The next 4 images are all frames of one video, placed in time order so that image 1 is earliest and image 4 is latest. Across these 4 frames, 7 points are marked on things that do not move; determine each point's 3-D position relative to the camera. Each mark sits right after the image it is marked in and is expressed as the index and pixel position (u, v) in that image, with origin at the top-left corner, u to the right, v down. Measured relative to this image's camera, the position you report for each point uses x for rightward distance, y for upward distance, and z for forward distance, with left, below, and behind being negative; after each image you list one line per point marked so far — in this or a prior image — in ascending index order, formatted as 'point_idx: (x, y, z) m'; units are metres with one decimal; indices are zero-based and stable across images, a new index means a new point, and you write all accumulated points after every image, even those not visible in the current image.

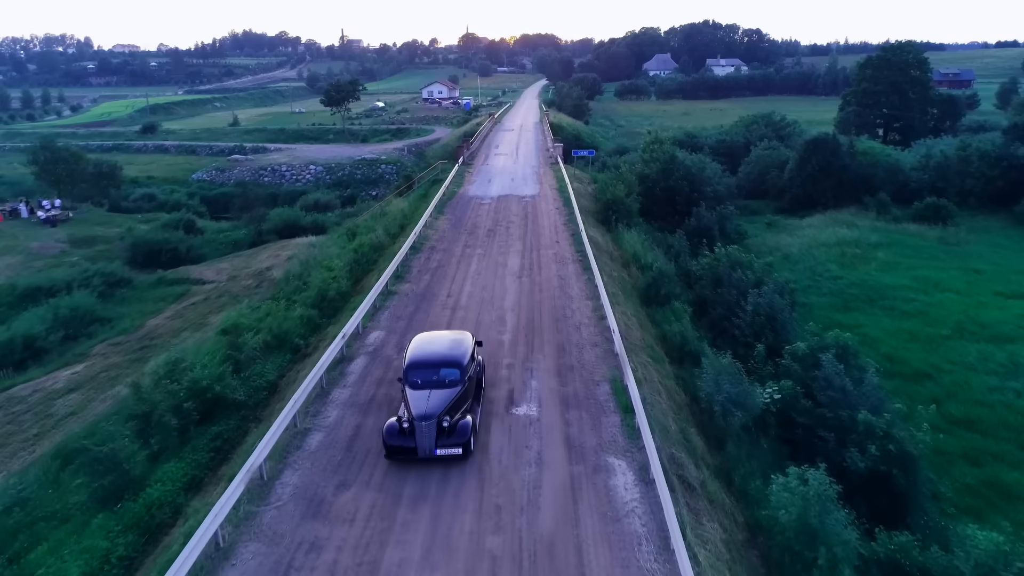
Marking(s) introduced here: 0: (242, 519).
0: (-3.6, -3.1, +10.9) m
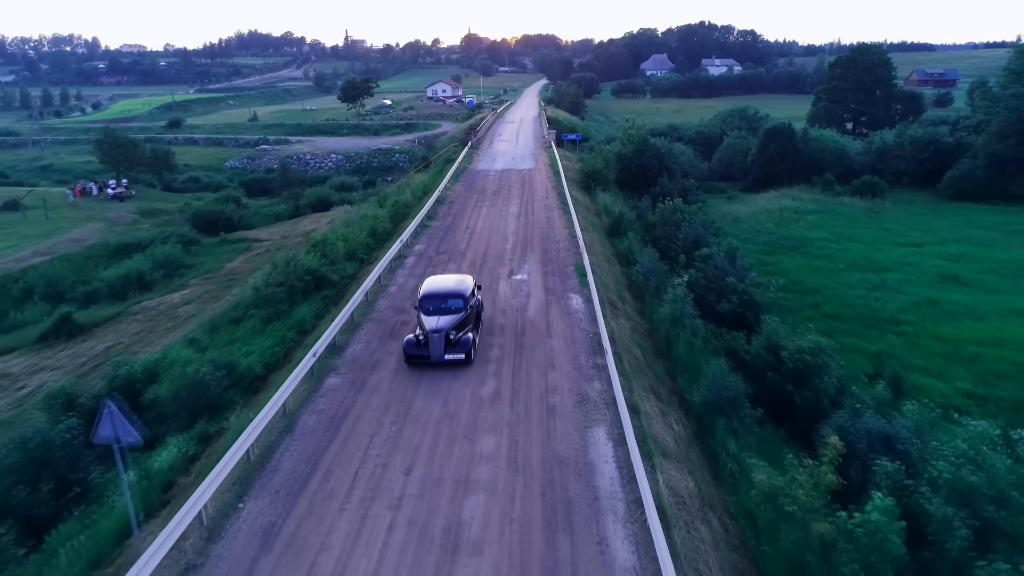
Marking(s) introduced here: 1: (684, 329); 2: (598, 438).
0: (-3.6, -0.7, +19.4) m
1: (+3.8, -0.9, +18.2) m
2: (+1.3, -2.4, +12.6) m
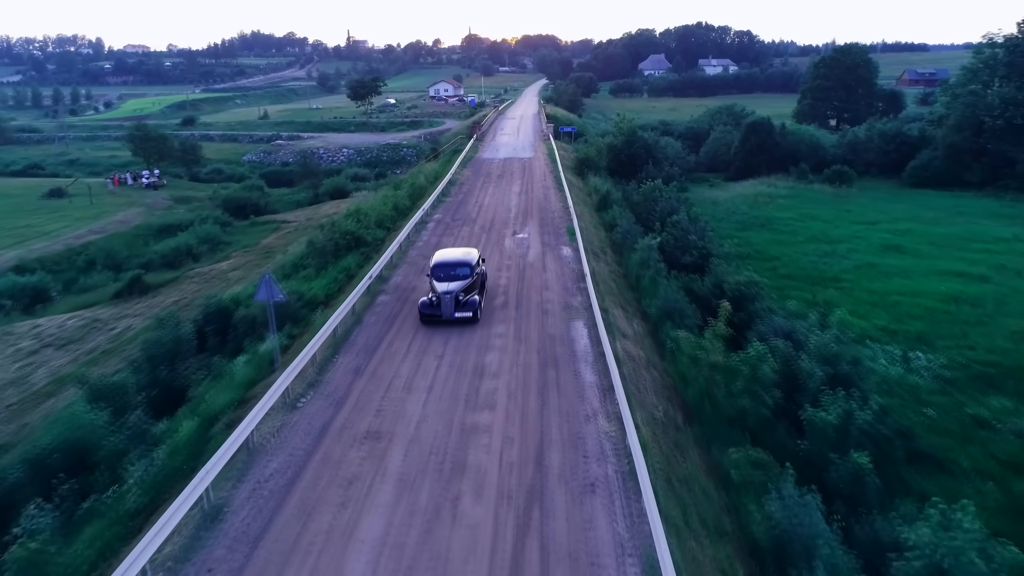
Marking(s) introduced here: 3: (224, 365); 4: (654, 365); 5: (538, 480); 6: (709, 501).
0: (-3.5, +0.8, +24.6) m
1: (+3.9, +0.5, +23.5) m
2: (+1.4, -0.9, +17.8) m
3: (-6.3, -1.7, +17.9) m
4: (+2.9, -1.5, +16.8) m
5: (+0.3, -2.7, +11.1) m
6: (+2.8, -2.9, +11.5) m
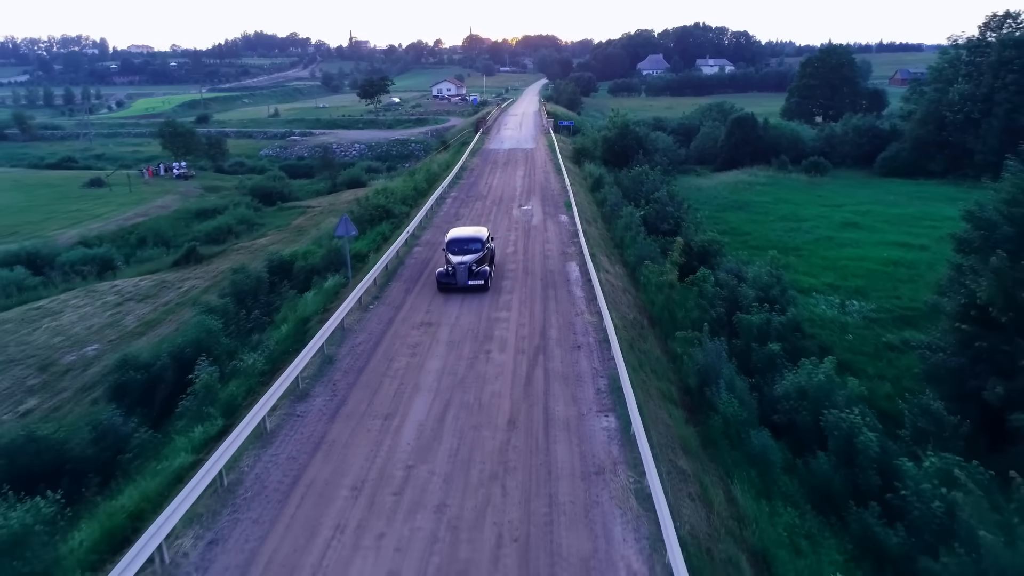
0: (-3.2, +2.3, +29.9) m
1: (+4.2, +2.0, +28.8) m
2: (+1.7, +0.6, +23.1) m
3: (-6.0, -0.2, +23.2) m
4: (+3.1, 0.0, +22.1) m
5: (+0.6, -1.2, +16.4) m
6: (+3.0, -1.5, +16.8) m
